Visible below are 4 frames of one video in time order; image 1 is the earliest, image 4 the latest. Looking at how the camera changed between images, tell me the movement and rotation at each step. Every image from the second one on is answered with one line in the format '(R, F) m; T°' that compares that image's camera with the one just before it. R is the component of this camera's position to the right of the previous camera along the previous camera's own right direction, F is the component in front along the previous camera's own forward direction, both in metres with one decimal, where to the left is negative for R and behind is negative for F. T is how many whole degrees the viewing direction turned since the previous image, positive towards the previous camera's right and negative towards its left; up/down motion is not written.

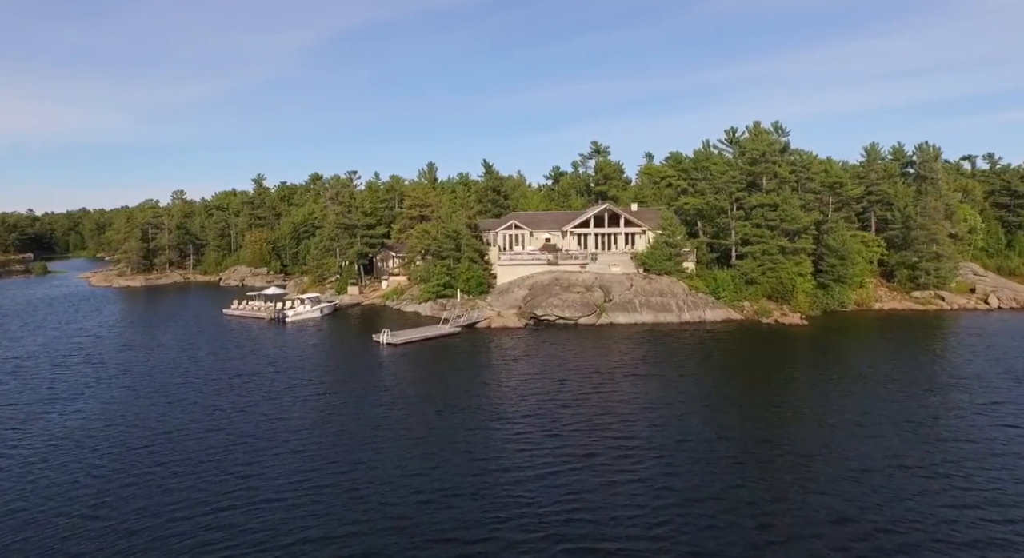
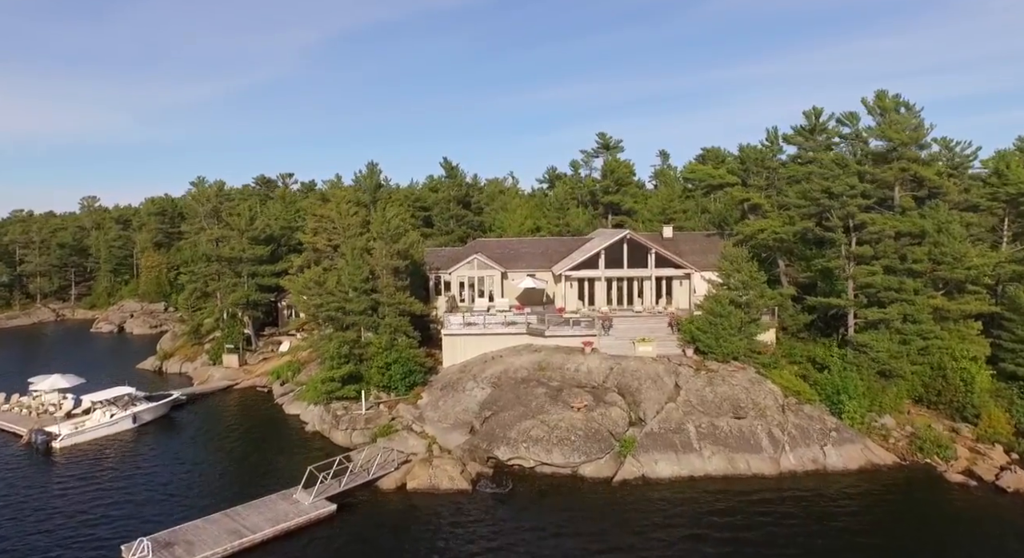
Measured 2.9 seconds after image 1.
(+3.1, +28.5) m; 0°
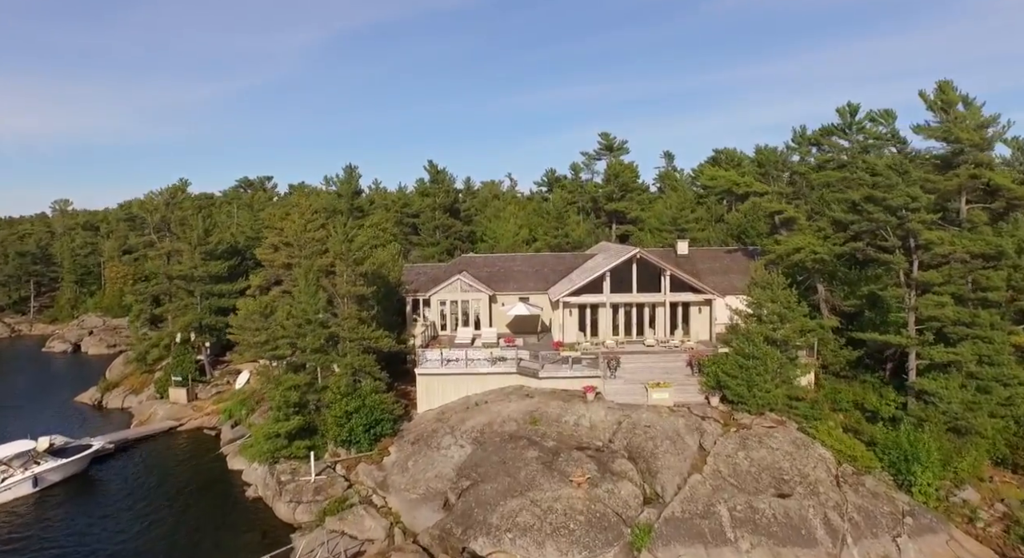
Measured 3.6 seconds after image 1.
(+0.7, +6.9) m; 0°
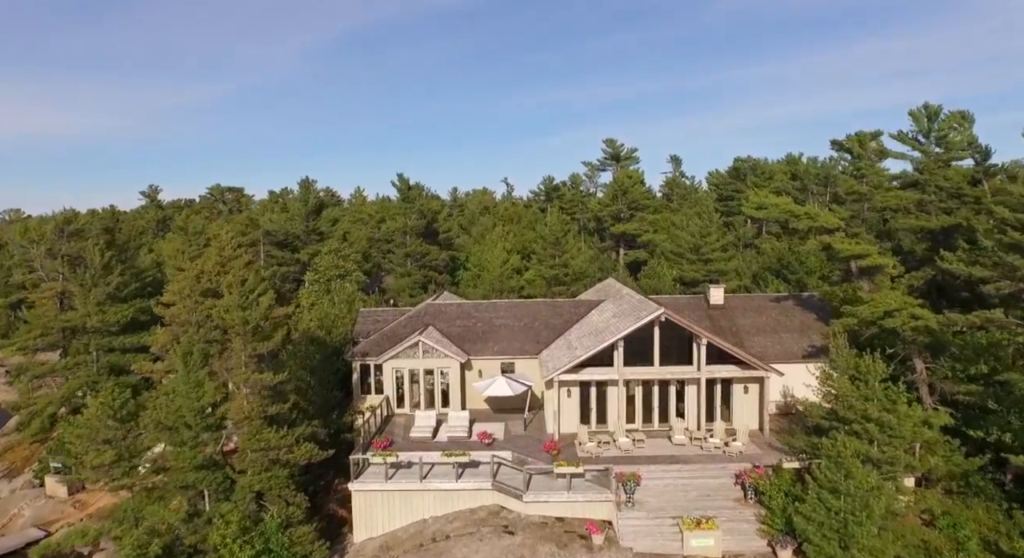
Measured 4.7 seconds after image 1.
(+1.0, +10.4) m; 0°
